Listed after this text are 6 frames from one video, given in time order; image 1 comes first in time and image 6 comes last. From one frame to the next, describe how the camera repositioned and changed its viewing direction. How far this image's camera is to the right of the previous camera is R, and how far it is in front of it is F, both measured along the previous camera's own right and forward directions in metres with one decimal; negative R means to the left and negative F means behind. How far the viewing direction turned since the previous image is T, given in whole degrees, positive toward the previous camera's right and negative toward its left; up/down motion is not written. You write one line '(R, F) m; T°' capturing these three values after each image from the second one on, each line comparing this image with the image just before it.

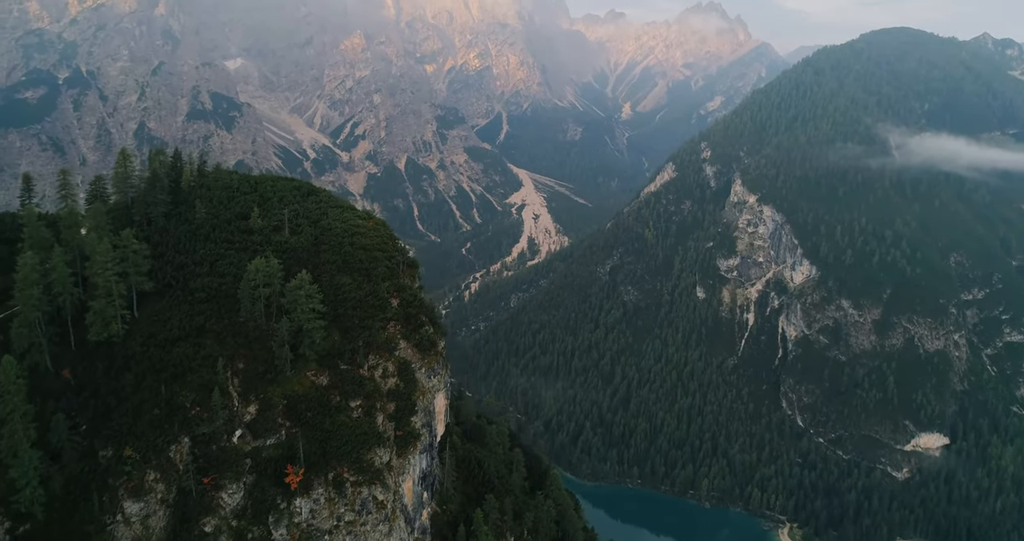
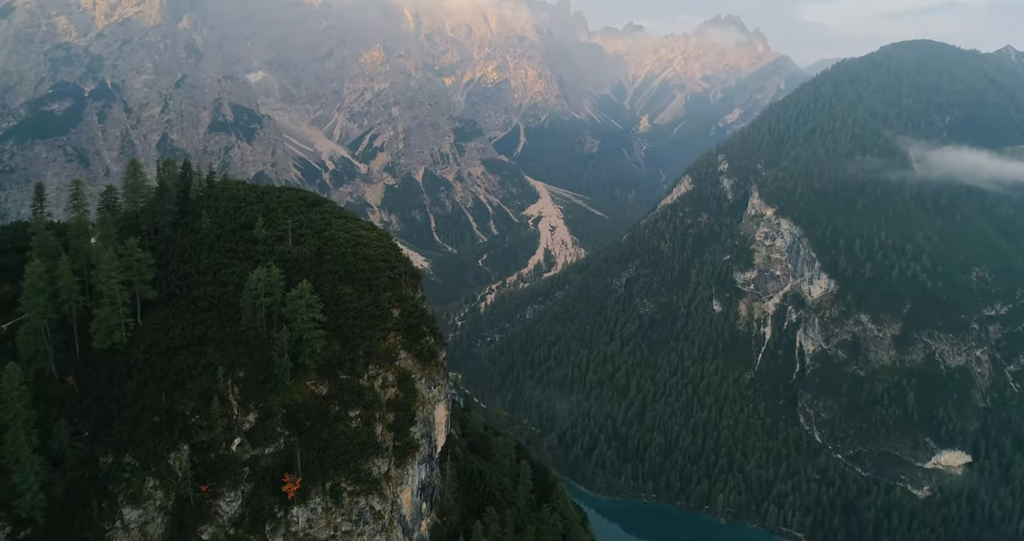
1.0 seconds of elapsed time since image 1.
(+0.5, 0.0) m; -1°
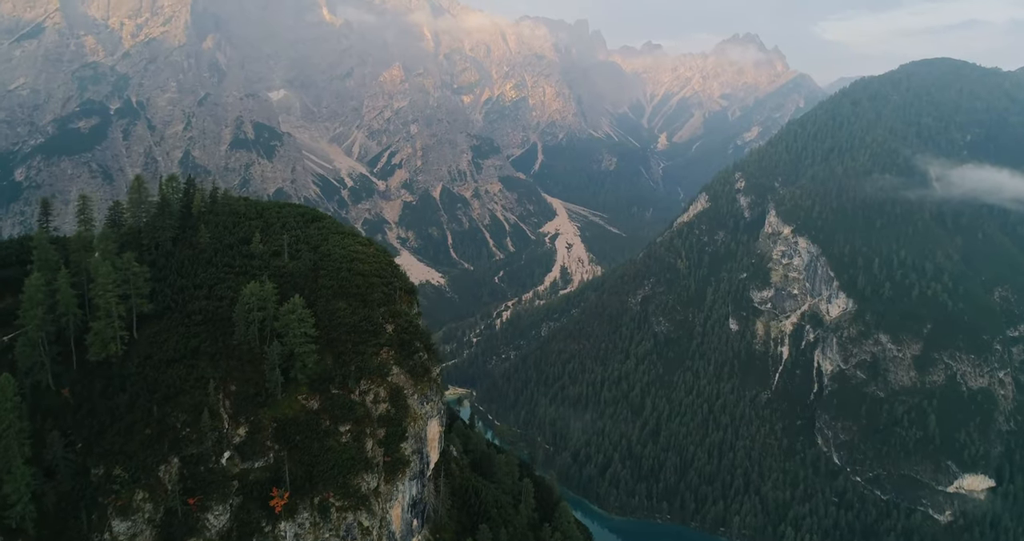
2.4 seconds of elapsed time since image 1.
(+0.7, -0.1) m; -1°
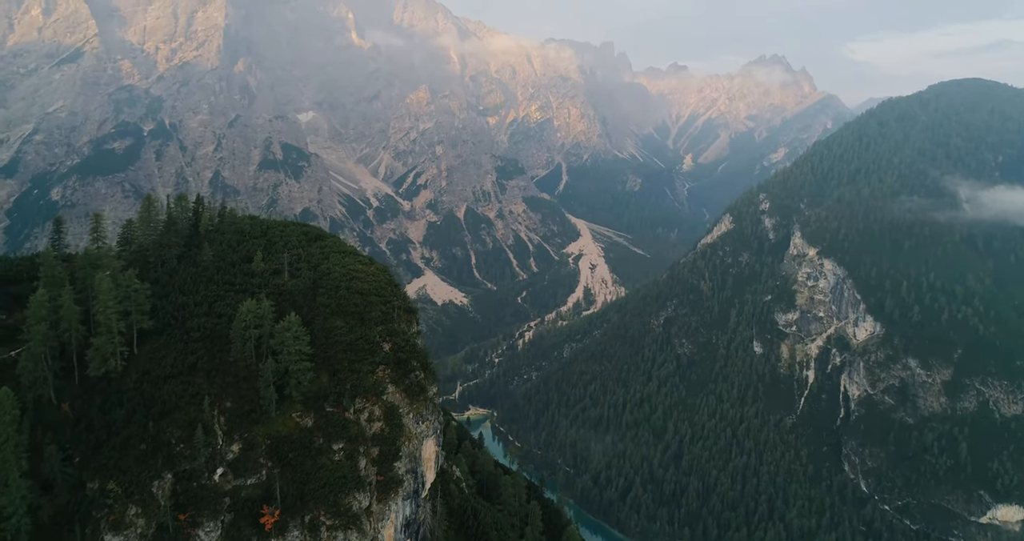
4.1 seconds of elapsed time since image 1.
(+0.8, 0.0) m; -2°
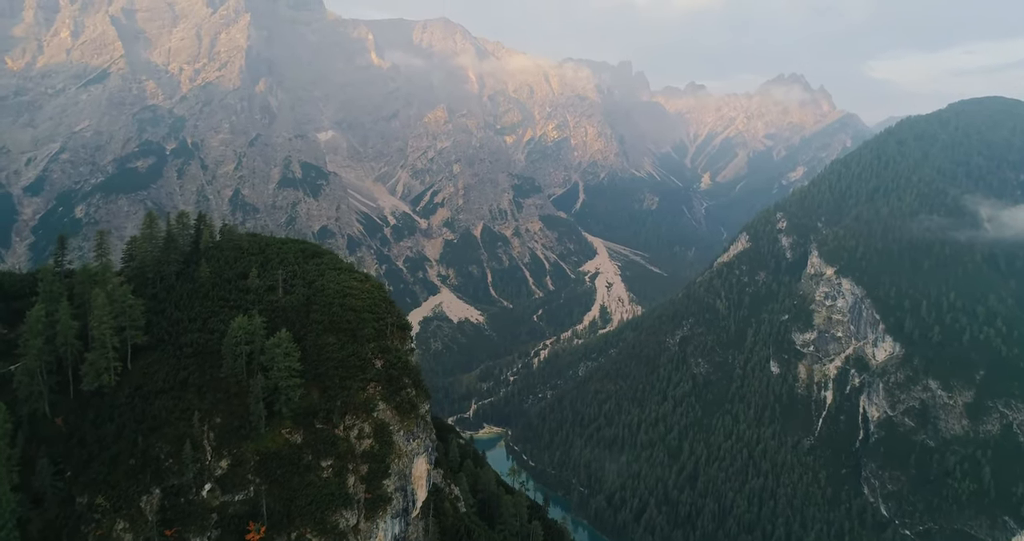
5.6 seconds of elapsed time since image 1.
(+0.8, -0.1) m; -1°
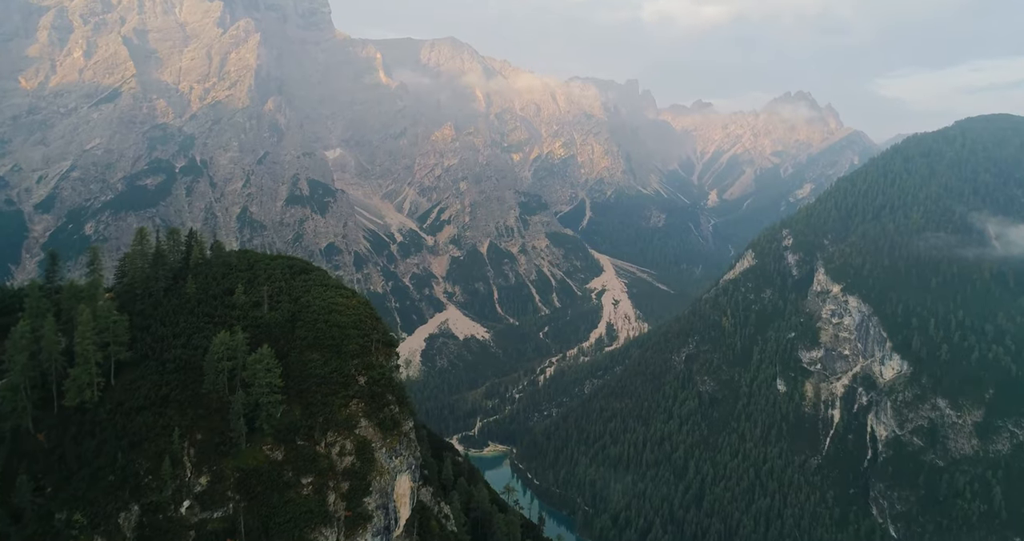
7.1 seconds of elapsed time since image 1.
(+0.7, -0.1) m; 0°
